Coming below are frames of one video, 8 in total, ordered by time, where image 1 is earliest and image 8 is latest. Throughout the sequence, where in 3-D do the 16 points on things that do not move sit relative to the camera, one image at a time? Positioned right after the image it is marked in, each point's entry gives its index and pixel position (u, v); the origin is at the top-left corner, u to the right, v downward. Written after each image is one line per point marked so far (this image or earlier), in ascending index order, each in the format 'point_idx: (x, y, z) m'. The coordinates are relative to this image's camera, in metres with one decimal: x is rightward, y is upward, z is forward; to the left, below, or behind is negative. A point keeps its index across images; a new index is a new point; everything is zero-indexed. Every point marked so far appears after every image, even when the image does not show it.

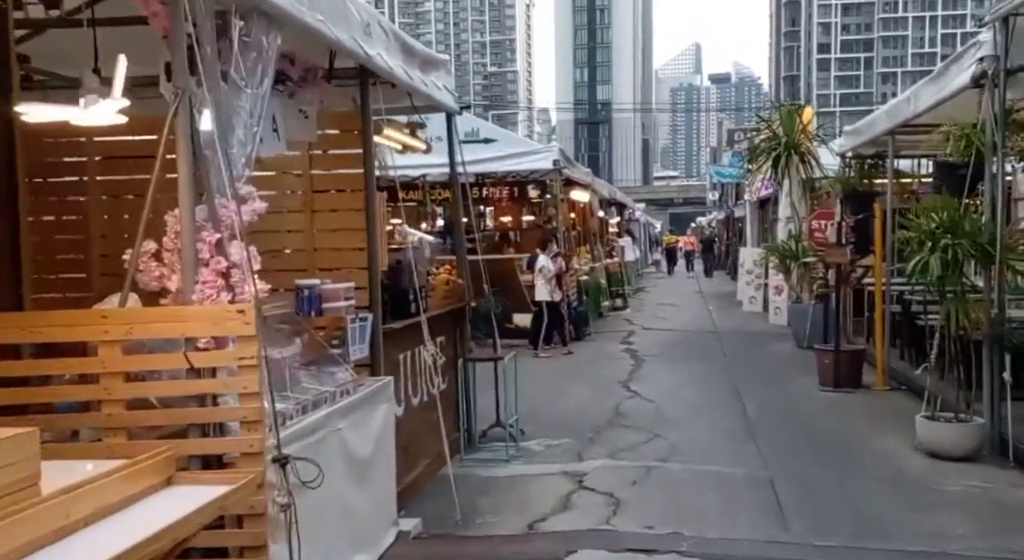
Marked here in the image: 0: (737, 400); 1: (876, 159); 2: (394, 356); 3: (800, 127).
0: (+2.1, -1.1, +8.3) m
1: (+4.9, +1.7, +12.0) m
2: (-0.7, -0.5, +5.2) m
3: (+4.2, +2.2, +13.0) m
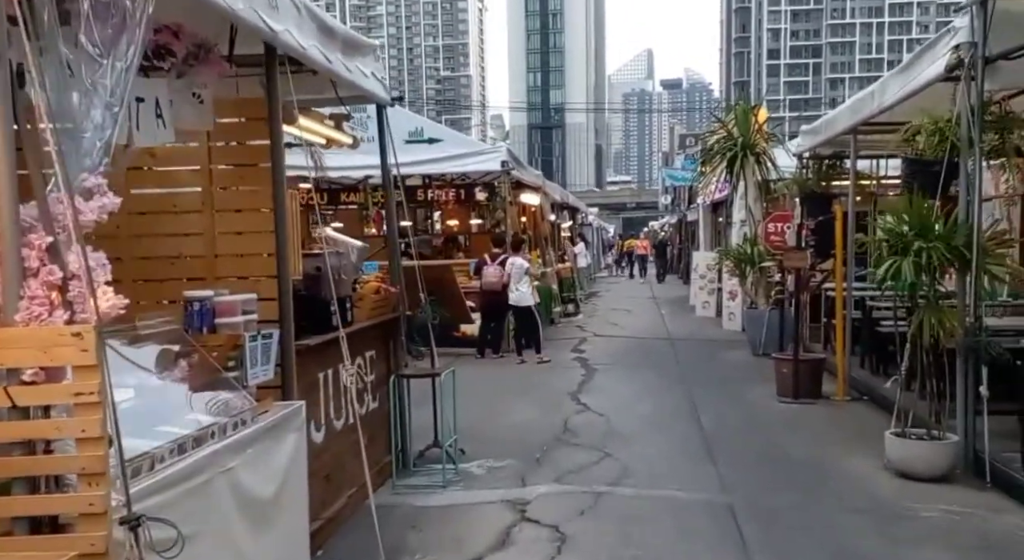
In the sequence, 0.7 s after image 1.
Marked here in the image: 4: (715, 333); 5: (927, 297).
0: (+1.6, -1.2, +7.9) m
1: (+4.2, +1.6, +11.7) m
2: (-1.0, -0.5, +4.6) m
3: (+3.4, +2.2, +12.7) m
4: (+3.4, -0.9, +15.1) m
5: (+2.7, -0.1, +5.8) m
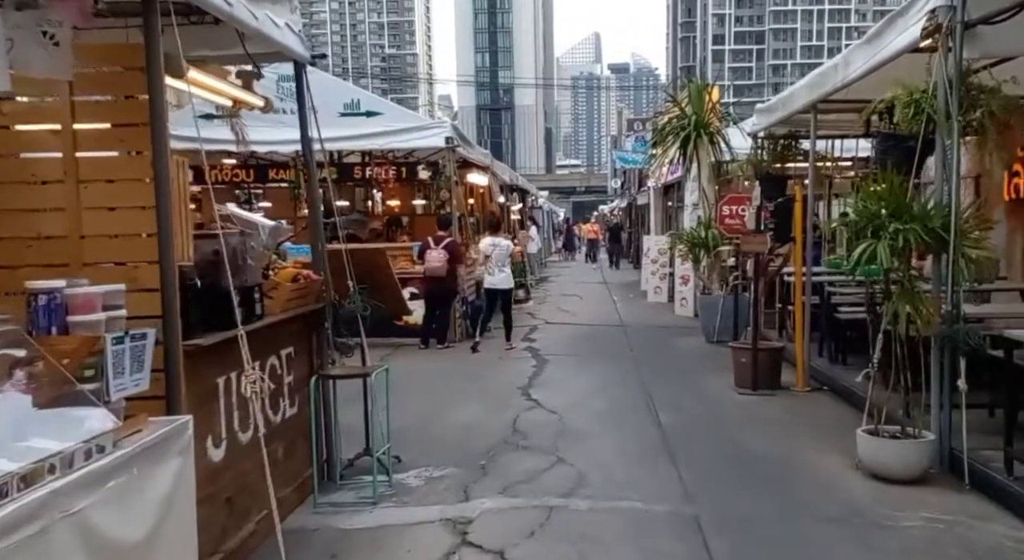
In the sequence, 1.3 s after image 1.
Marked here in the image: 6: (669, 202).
0: (+1.1, -1.1, +7.3) m
1: (+3.5, +1.8, +11.2) m
2: (-1.3, -0.4, +3.8) m
3: (+2.7, +2.4, +12.1) m
4: (+2.6, -0.7, +14.6) m
5: (+2.3, 0.0, +5.2) m
6: (+3.5, +1.7, +19.8) m
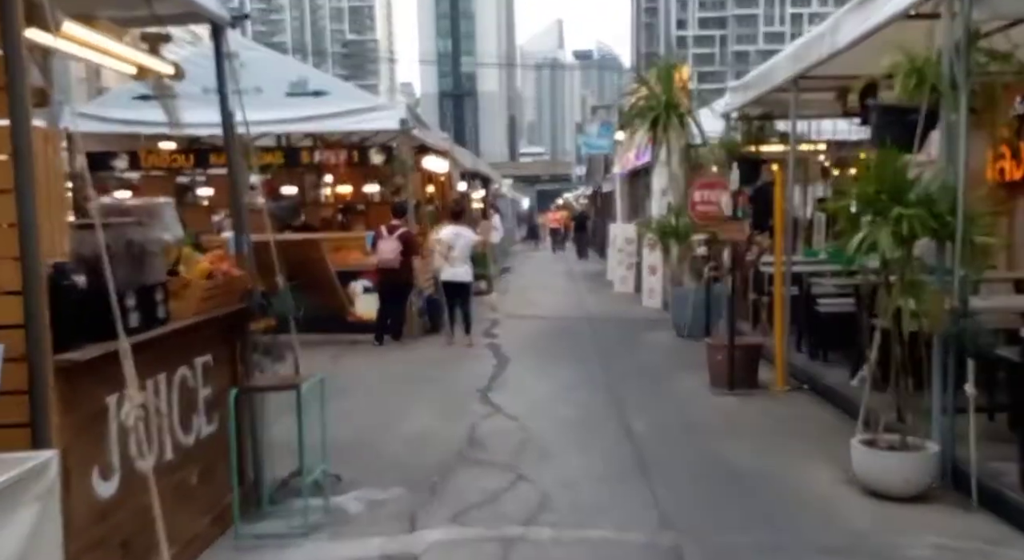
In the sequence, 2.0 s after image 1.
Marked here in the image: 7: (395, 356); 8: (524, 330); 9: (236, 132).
0: (+0.8, -1.0, +6.7) m
1: (+3.0, +1.9, +10.7) m
2: (-1.5, -0.4, +3.1) m
3: (+2.1, +2.5, +11.5) m
4: (+2.0, -0.5, +14.0) m
5: (+2.1, 0.0, +4.7) m
6: (+2.7, +2.0, +19.3) m
7: (-1.3, -0.8, +9.9) m
8: (+0.2, -0.7, +11.7) m
9: (-1.5, +0.8, +4.7) m
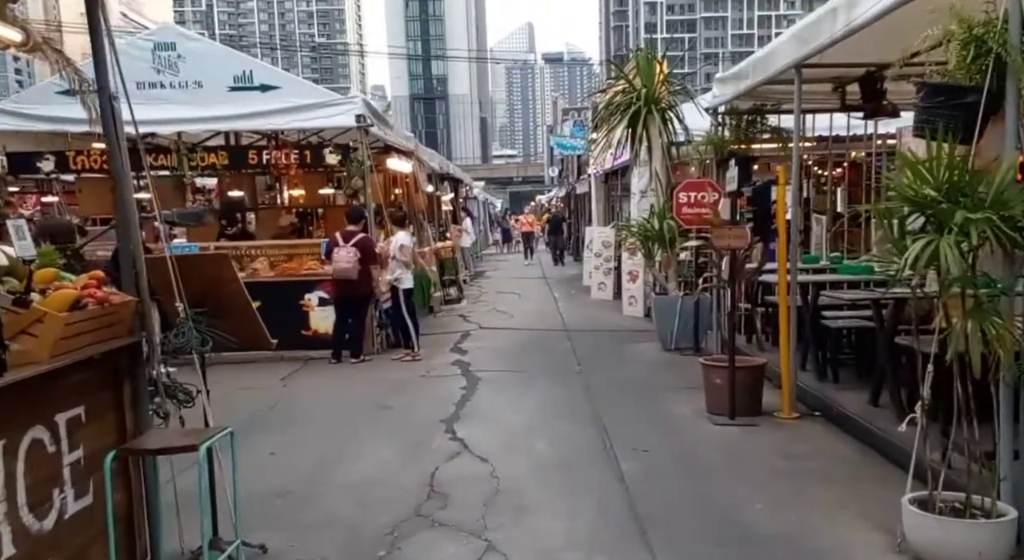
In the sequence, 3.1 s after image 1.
0: (+0.6, -1.1, +5.7) m
1: (+2.7, +1.8, +9.8) m
2: (-1.6, -0.5, +2.1) m
3: (+1.8, +2.4, +10.6) m
4: (+1.5, -0.6, +13.1) m
5: (+1.9, 0.0, +3.8) m
6: (+2.1, +1.9, +18.4) m
7: (-1.6, -1.0, +8.9) m
8: (-0.2, -0.8, +10.7) m
9: (-1.6, +0.7, +3.7) m
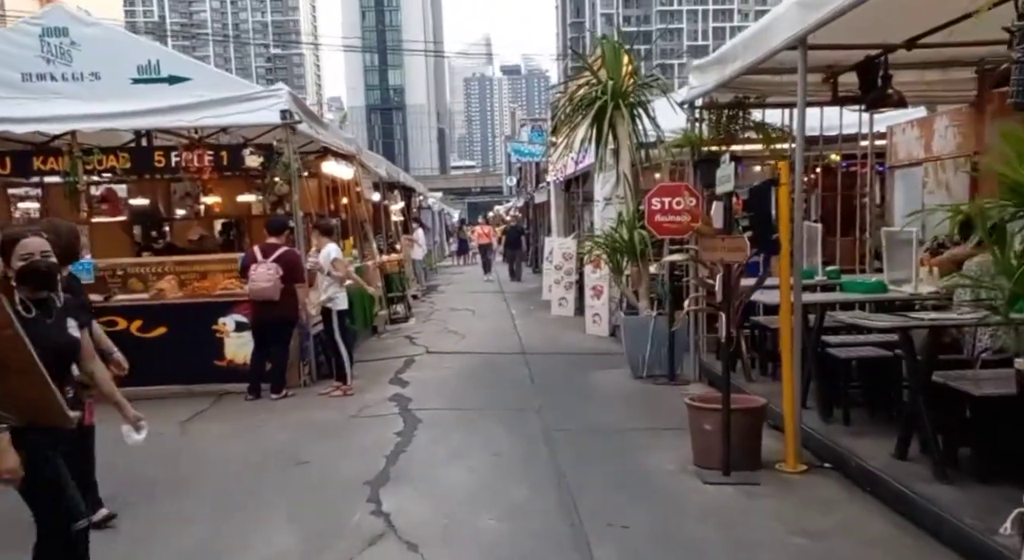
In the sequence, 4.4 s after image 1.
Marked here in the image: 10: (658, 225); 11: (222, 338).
0: (+0.3, -1.2, +4.4) m
1: (+2.2, +1.7, +8.6) m
2: (-1.7, -0.7, +0.7) m
3: (+1.2, +2.2, +9.4) m
4: (+0.9, -0.8, +11.8) m
5: (+1.7, -0.1, +2.5) m
6: (+1.2, +1.6, +17.2) m
7: (-2.0, -1.2, +7.5) m
8: (-0.7, -1.0, +9.4) m
9: (-1.8, +0.6, +2.4) m
10: (+1.4, +0.5, +8.5) m
11: (-2.8, -0.6, +8.7) m
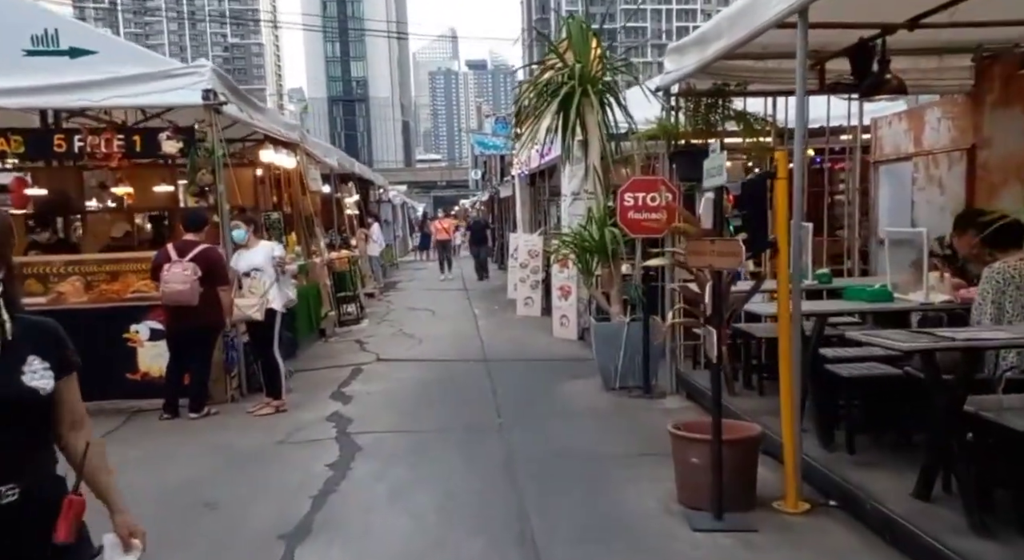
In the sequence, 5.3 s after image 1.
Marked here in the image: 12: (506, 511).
0: (+0.1, -1.3, +3.5) m
1: (+1.8, +1.7, +7.8) m
2: (-1.8, -0.7, -0.3) m
3: (+0.8, +2.2, +8.5) m
4: (+0.4, -0.8, +10.9) m
5: (+1.6, -0.2, +1.7) m
6: (+0.5, +1.6, +16.3) m
7: (-2.4, -1.2, +6.5) m
8: (-1.1, -1.0, +8.4) m
9: (-2.0, +0.5, +1.3) m
10: (+1.1, +0.5, +7.6) m
11: (-3.2, -0.6, +7.6) m
12: (0.0, -1.2, +4.7) m
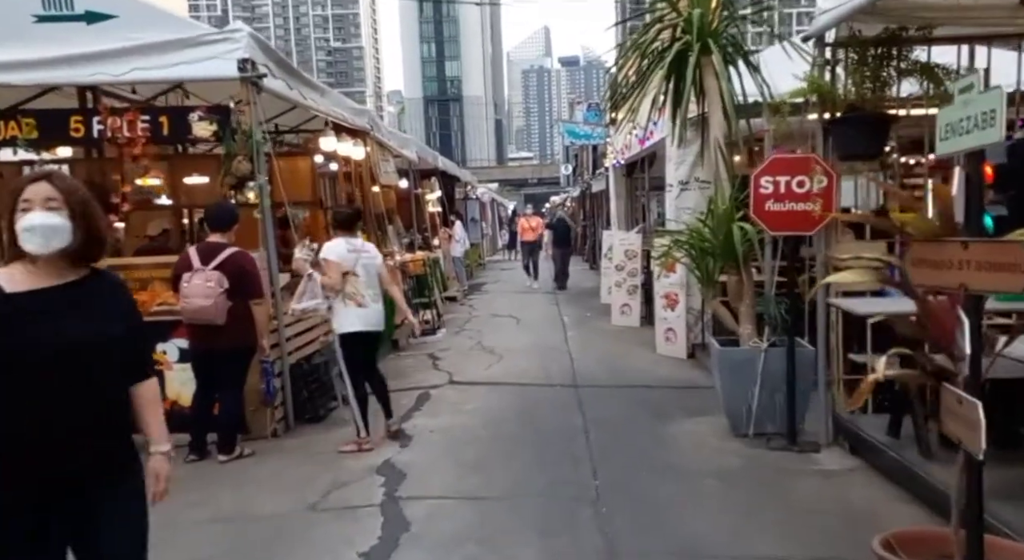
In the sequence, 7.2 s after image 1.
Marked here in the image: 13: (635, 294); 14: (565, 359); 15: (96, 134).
0: (+0.4, -1.4, +1.8) m
1: (+2.5, +1.6, +5.9) m
2: (-1.9, -0.8, -1.8) m
3: (+1.6, +2.1, +6.7) m
4: (+1.4, -0.9, +9.2) m
5: (+1.6, -0.3, -0.2) m
6: (+2.1, +1.5, +14.5) m
7: (-1.8, -1.3, +5.0) m
8: (-0.3, -1.1, +6.8) m
9: (-1.9, +0.4, -0.1) m
10: (+1.7, +0.4, +5.8) m
11: (-2.5, -0.7, +6.2) m
12: (+0.4, -1.3, +3.0) m
13: (+1.7, -0.2, +12.0) m
14: (+0.6, -0.9, +9.7) m
15: (-3.0, +1.0, +6.2) m
